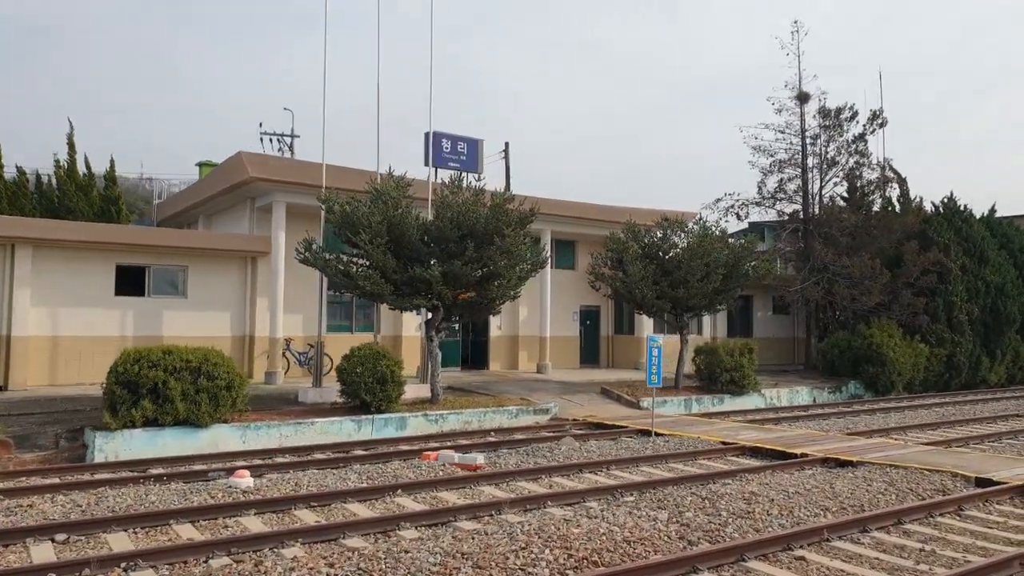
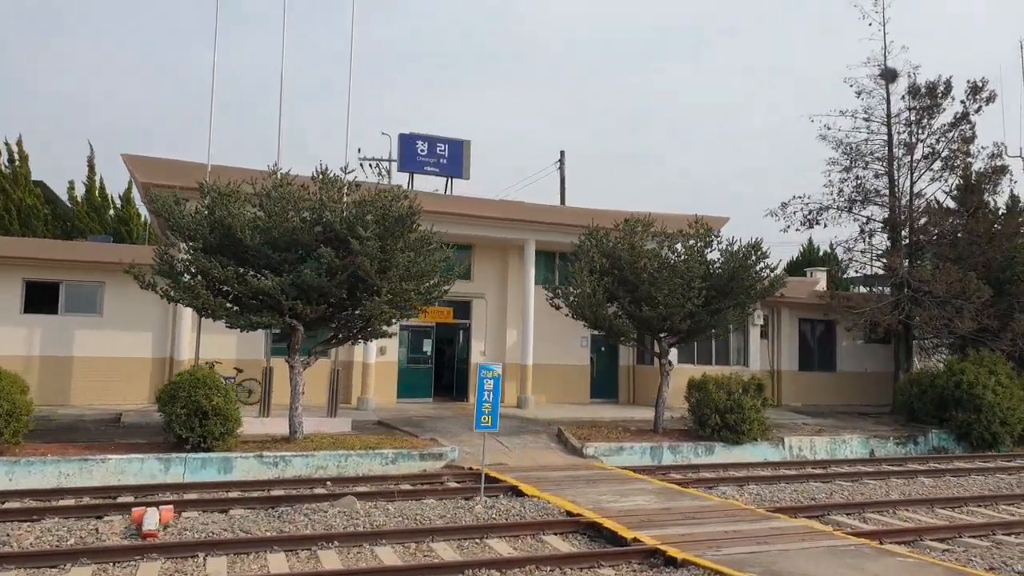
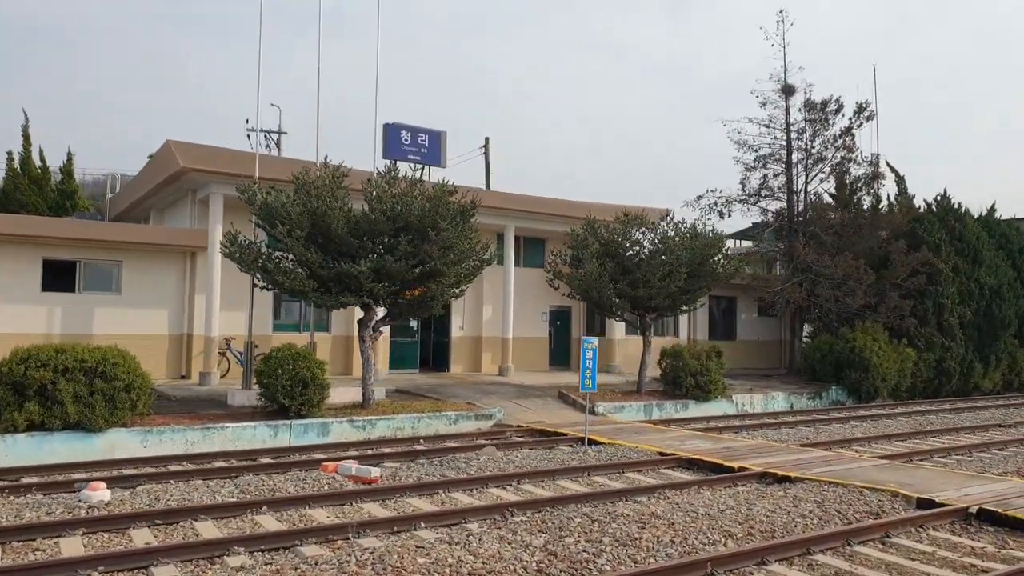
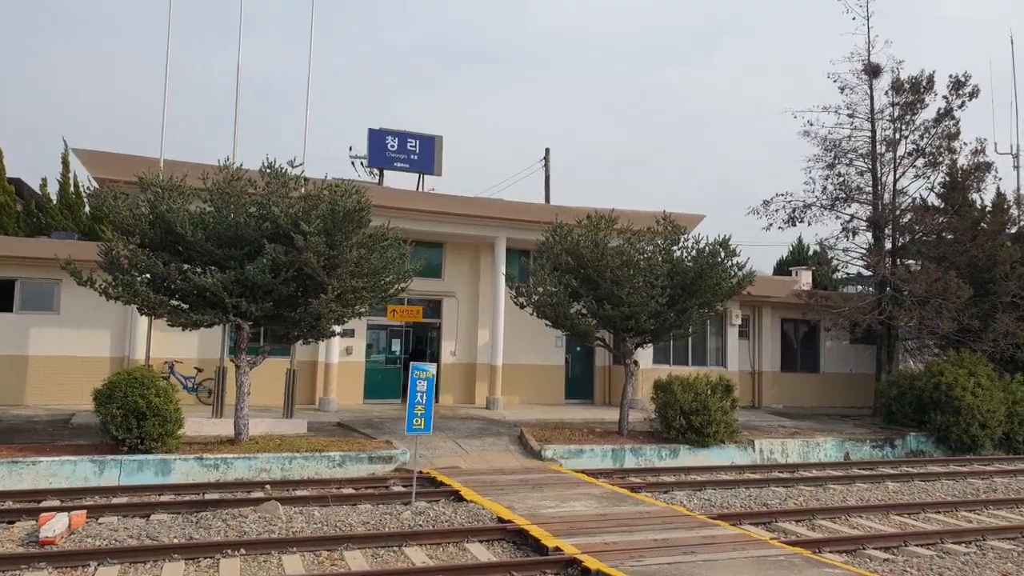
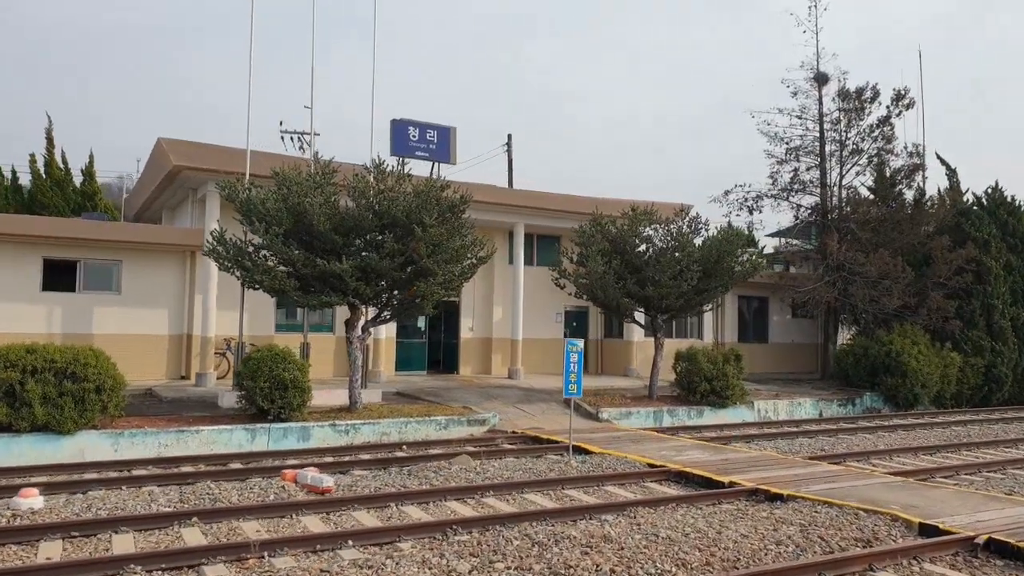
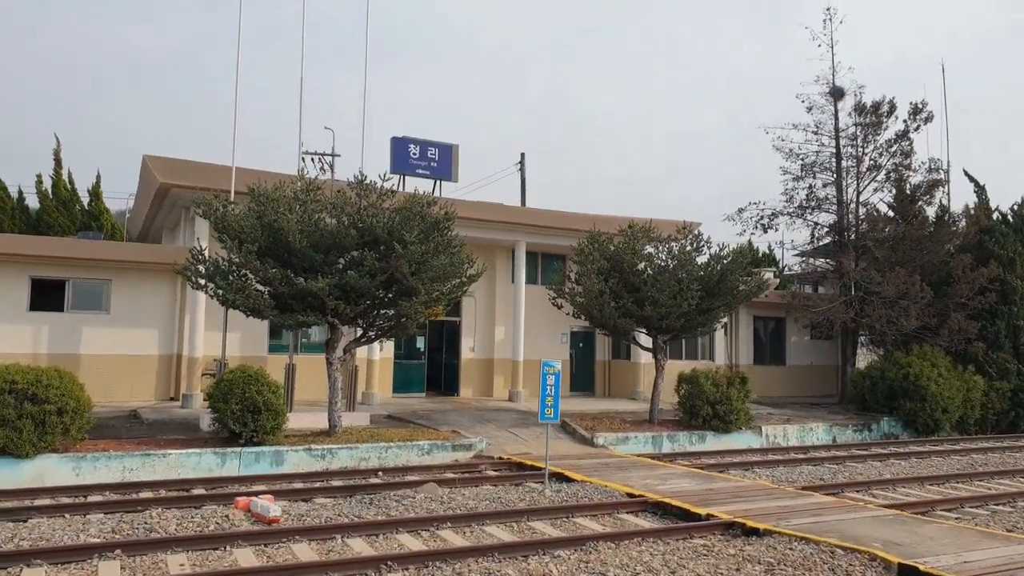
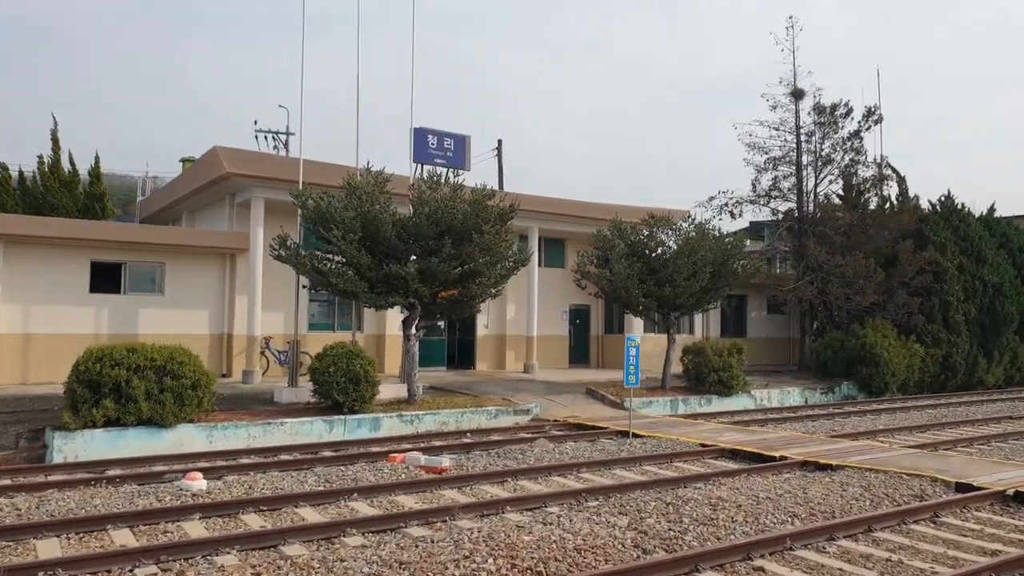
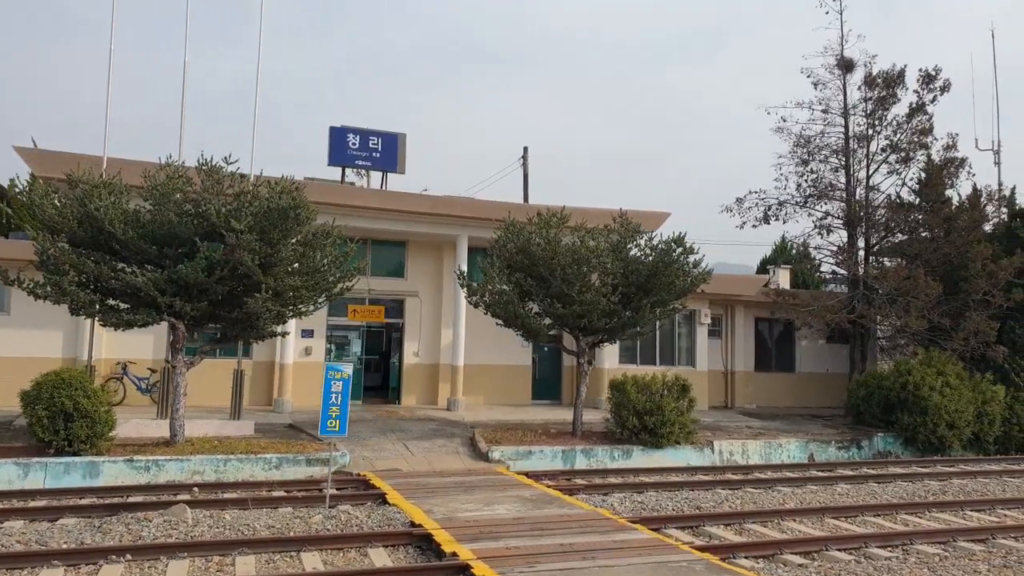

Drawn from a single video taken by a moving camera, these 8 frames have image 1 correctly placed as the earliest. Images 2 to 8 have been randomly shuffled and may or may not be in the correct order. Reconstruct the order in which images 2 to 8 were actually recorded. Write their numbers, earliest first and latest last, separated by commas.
7, 3, 5, 6, 2, 4, 8
